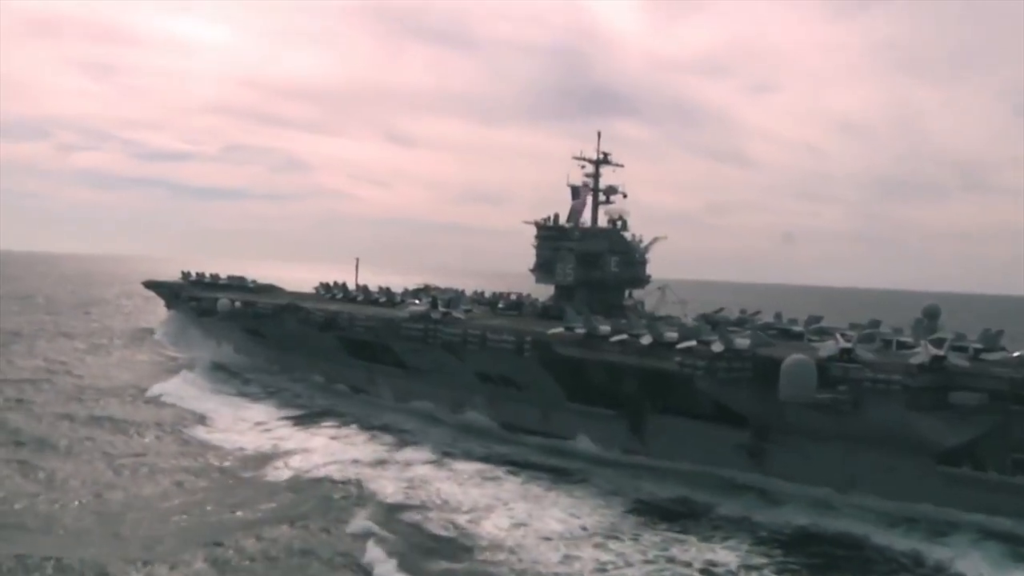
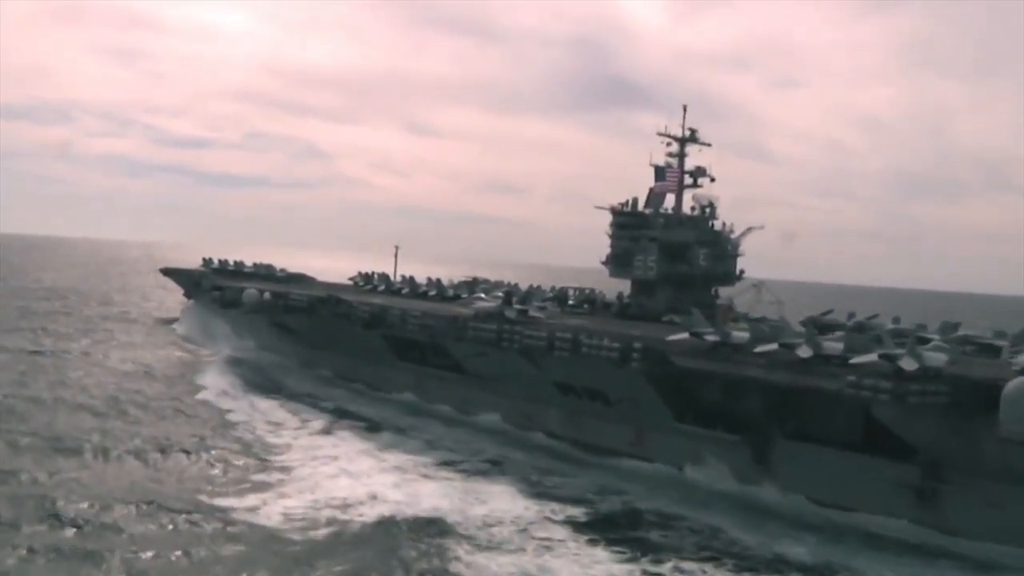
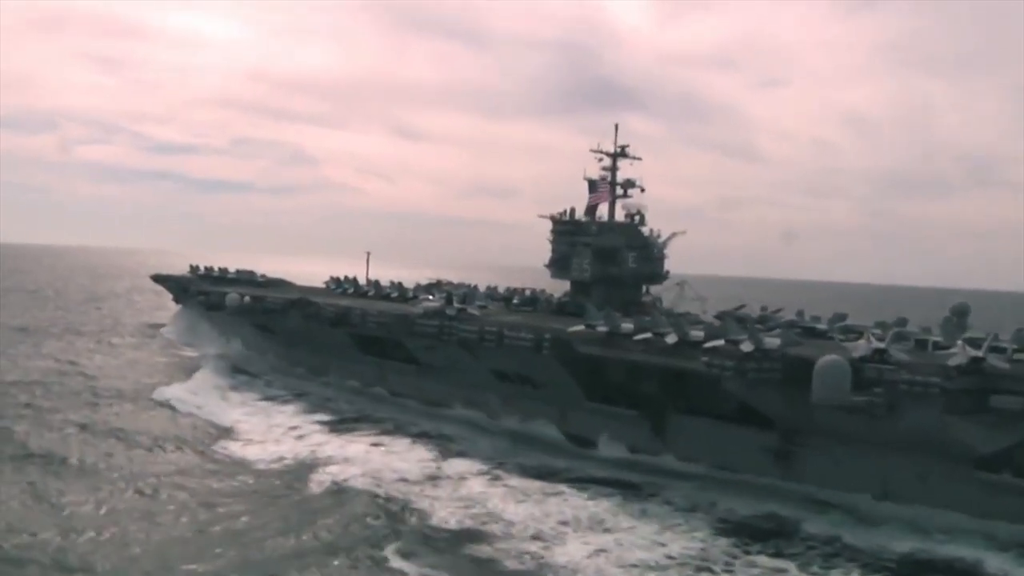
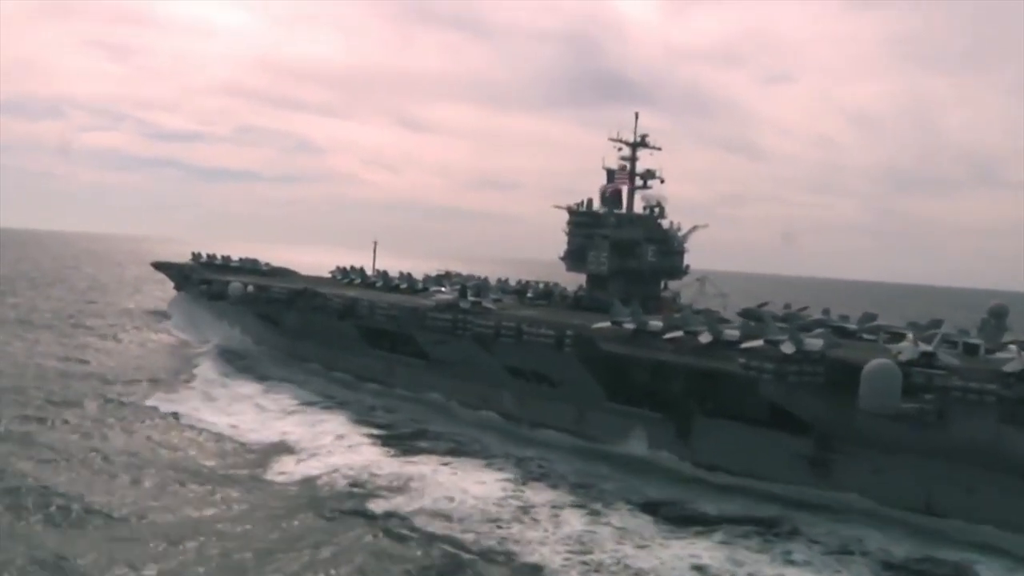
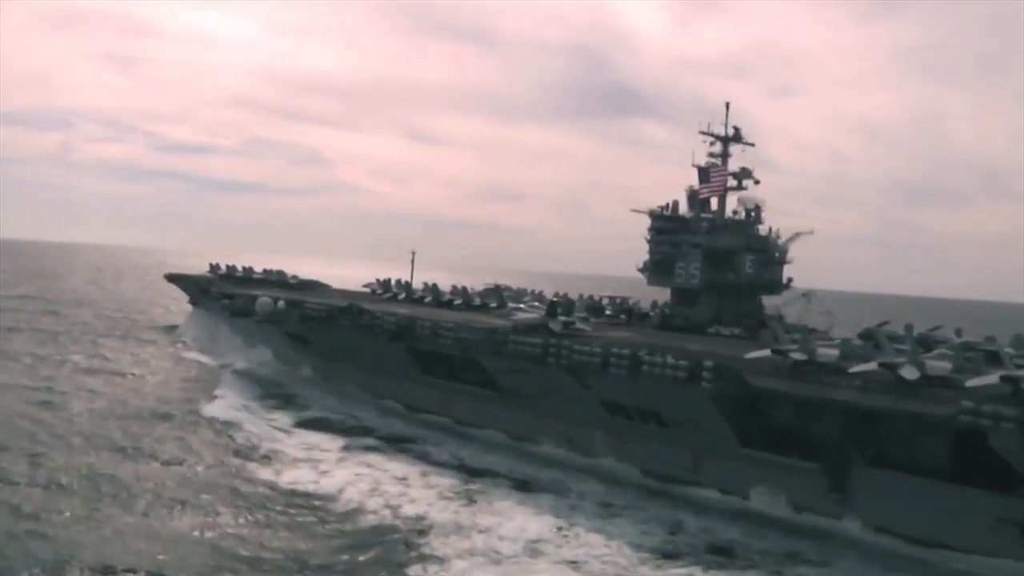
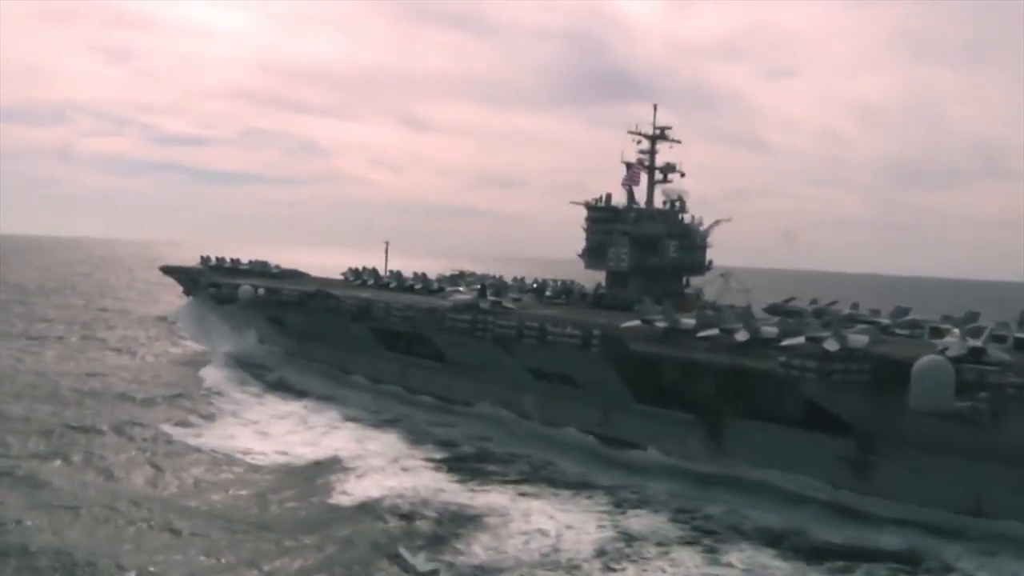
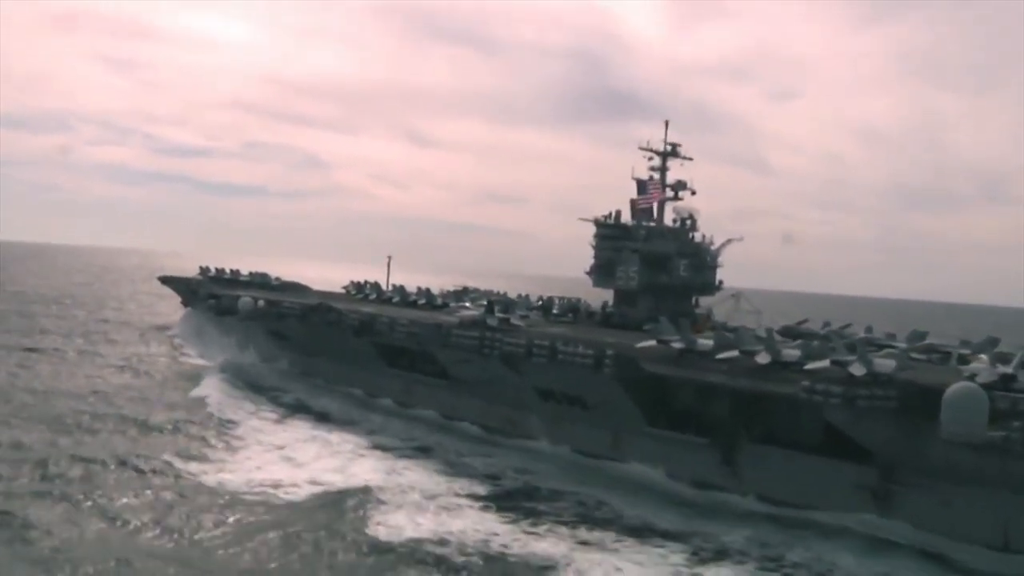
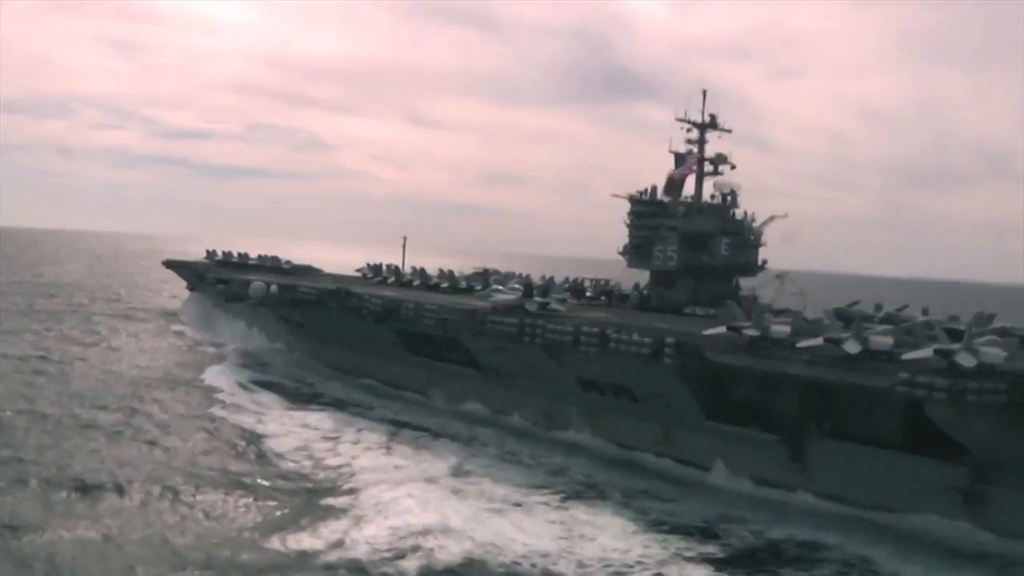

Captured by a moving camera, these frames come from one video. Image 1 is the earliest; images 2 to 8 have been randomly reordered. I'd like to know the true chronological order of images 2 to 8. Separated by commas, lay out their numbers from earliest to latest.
3, 4, 6, 7, 2, 8, 5
